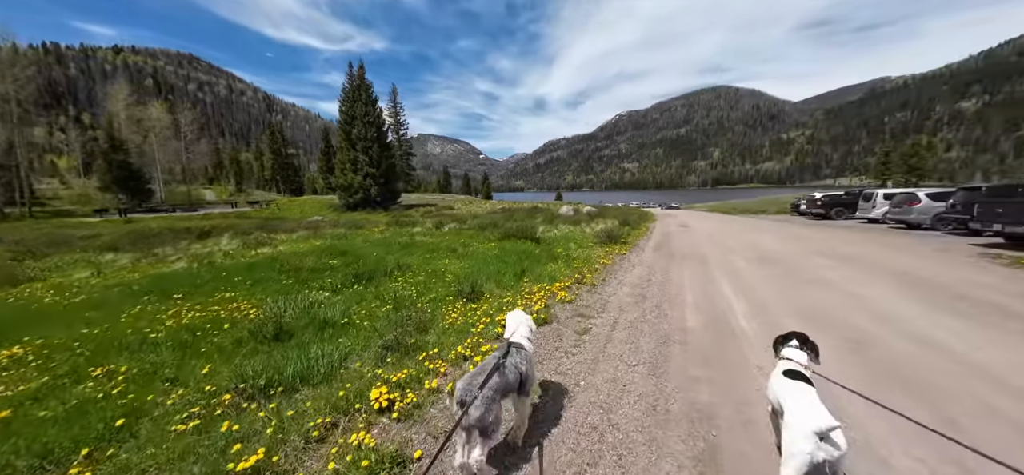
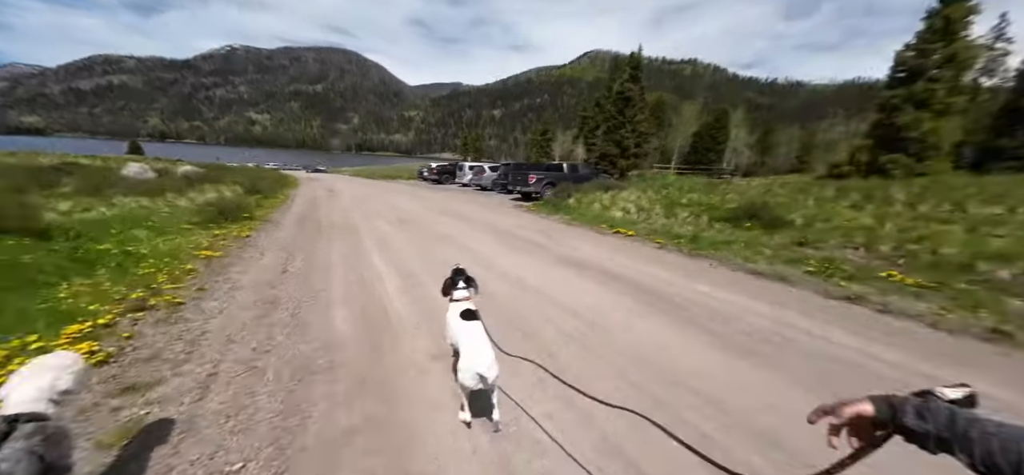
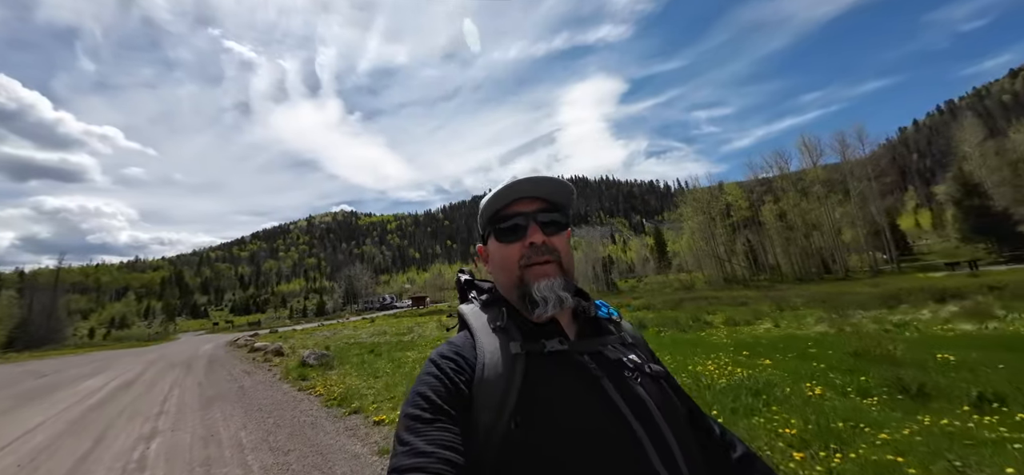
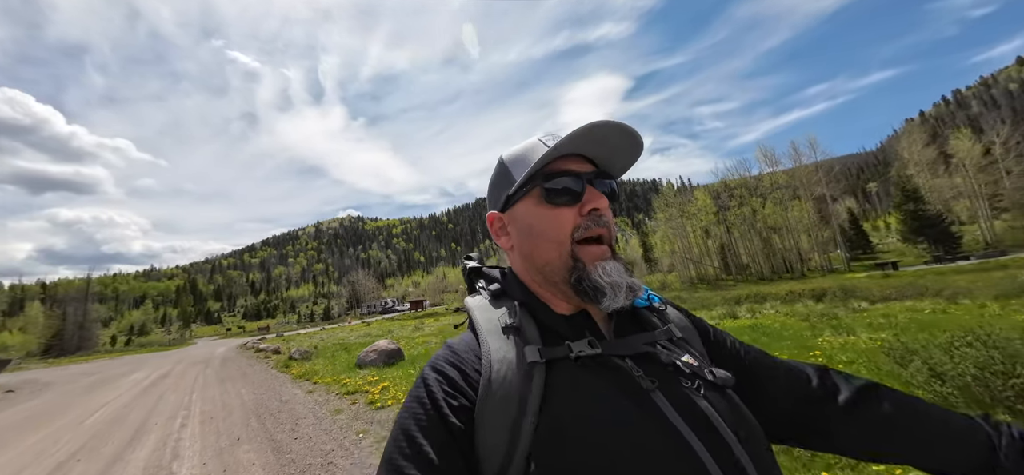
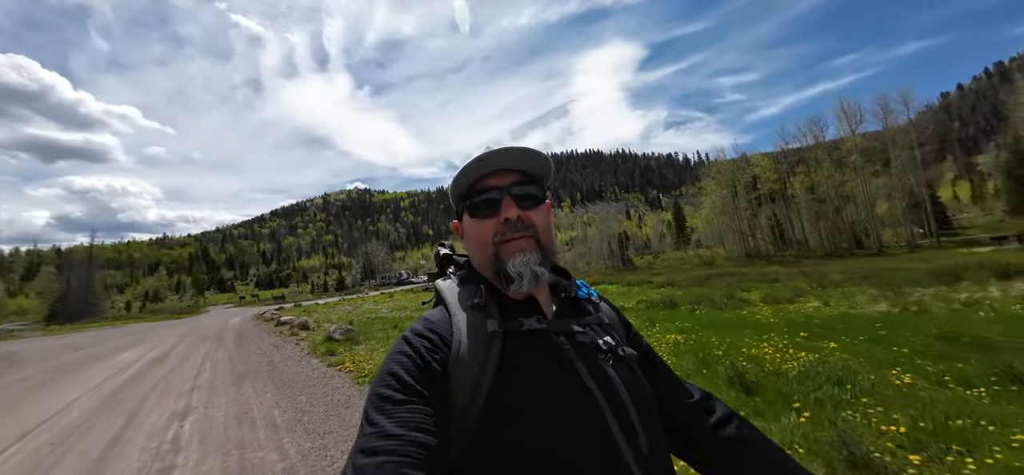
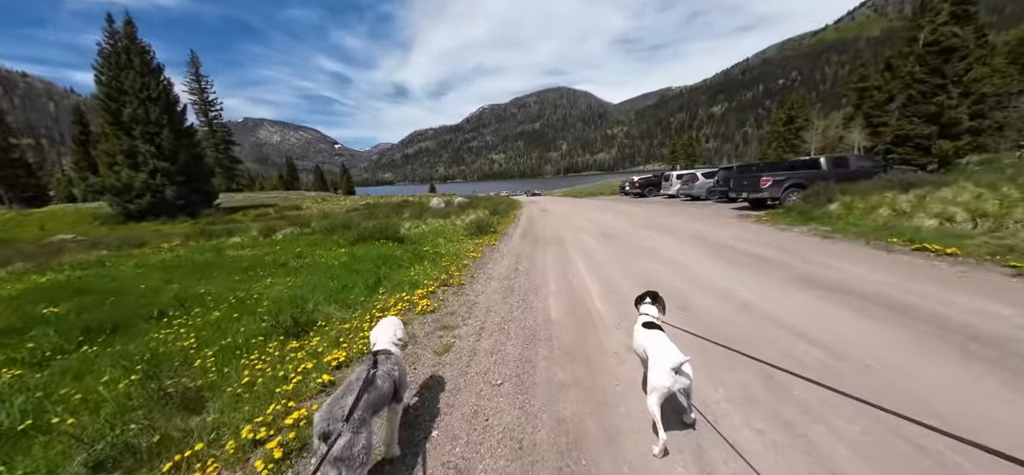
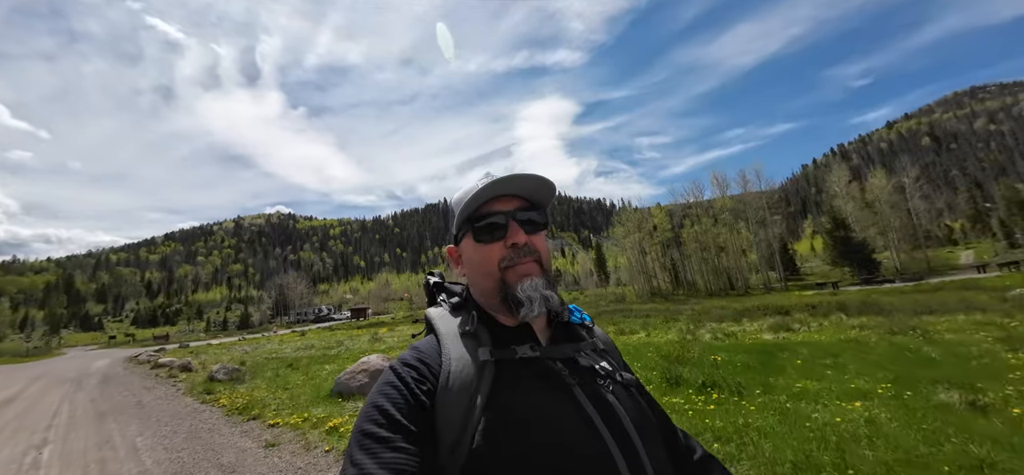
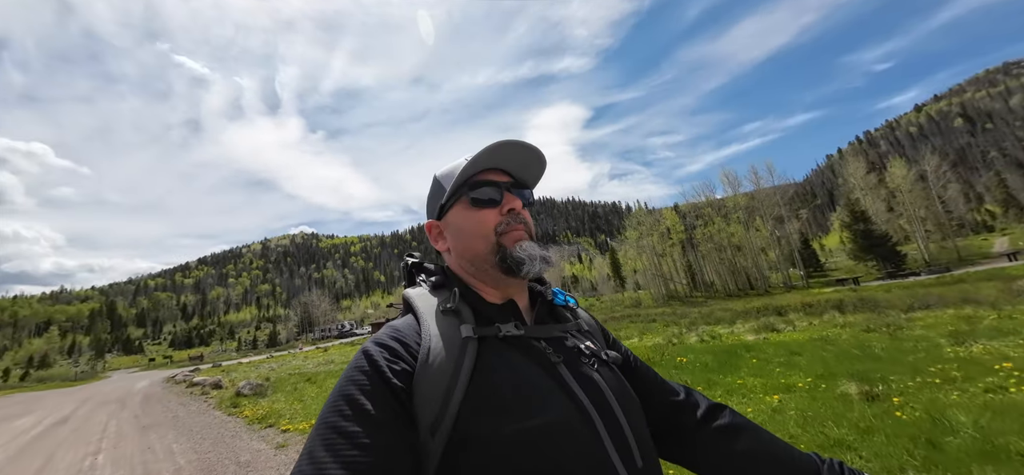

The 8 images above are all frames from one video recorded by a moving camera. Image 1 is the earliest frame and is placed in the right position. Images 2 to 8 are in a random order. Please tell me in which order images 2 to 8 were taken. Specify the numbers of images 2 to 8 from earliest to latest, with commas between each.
6, 2, 5, 3, 7, 8, 4
